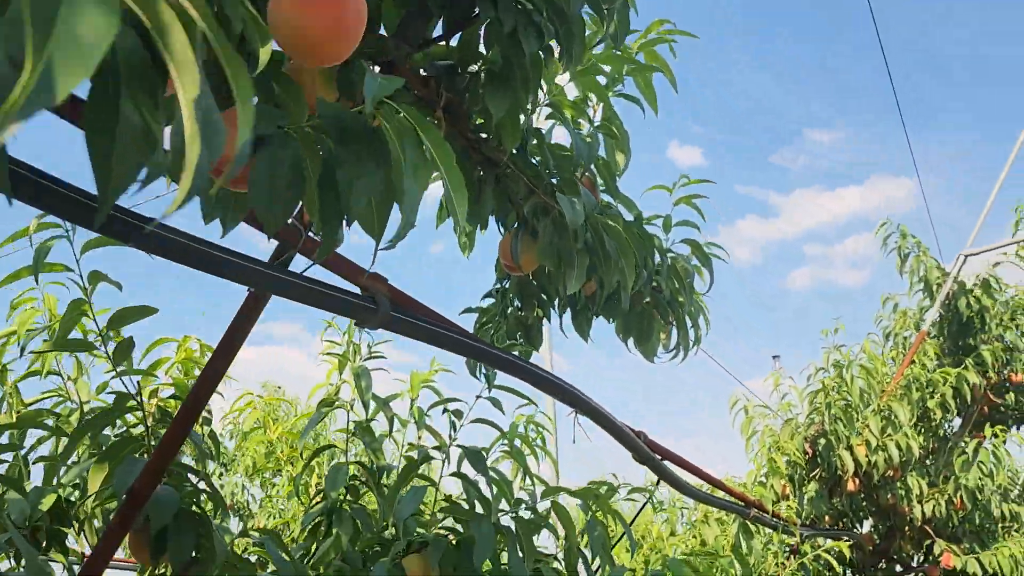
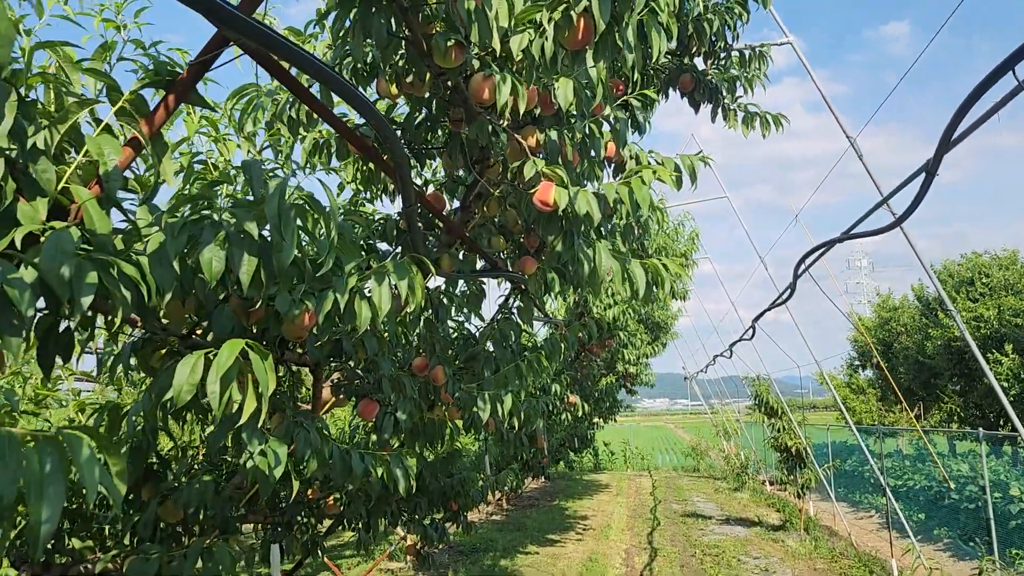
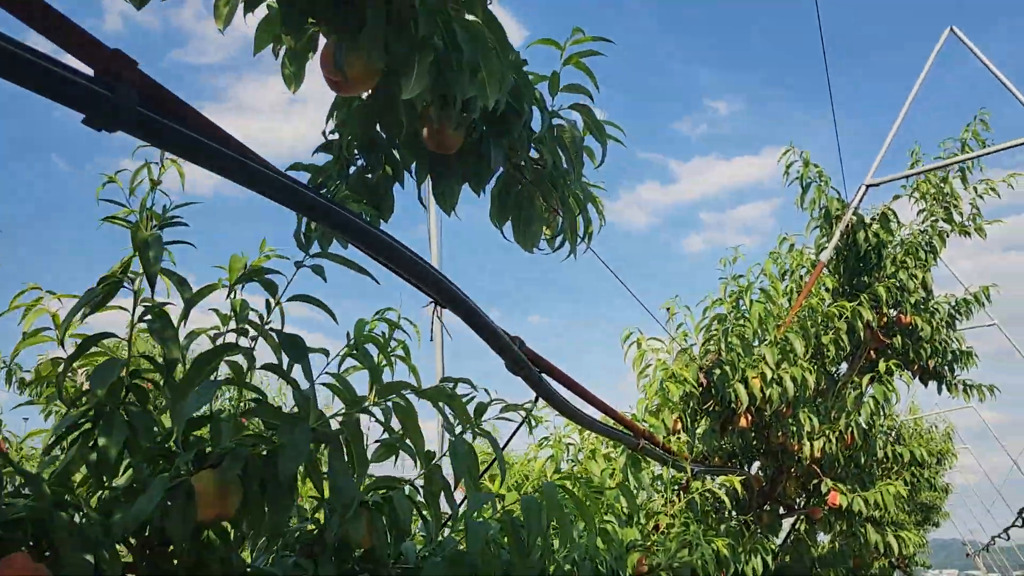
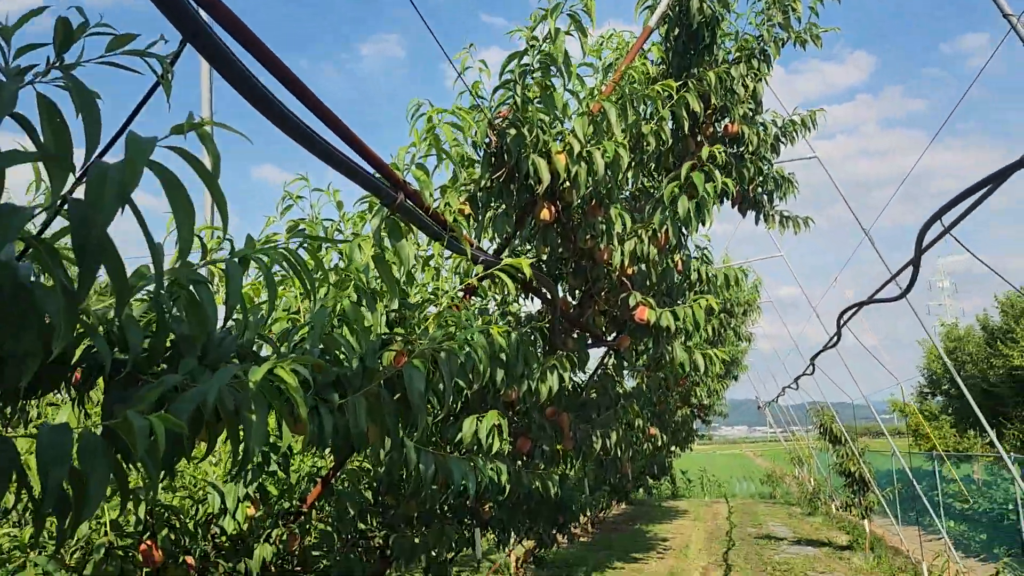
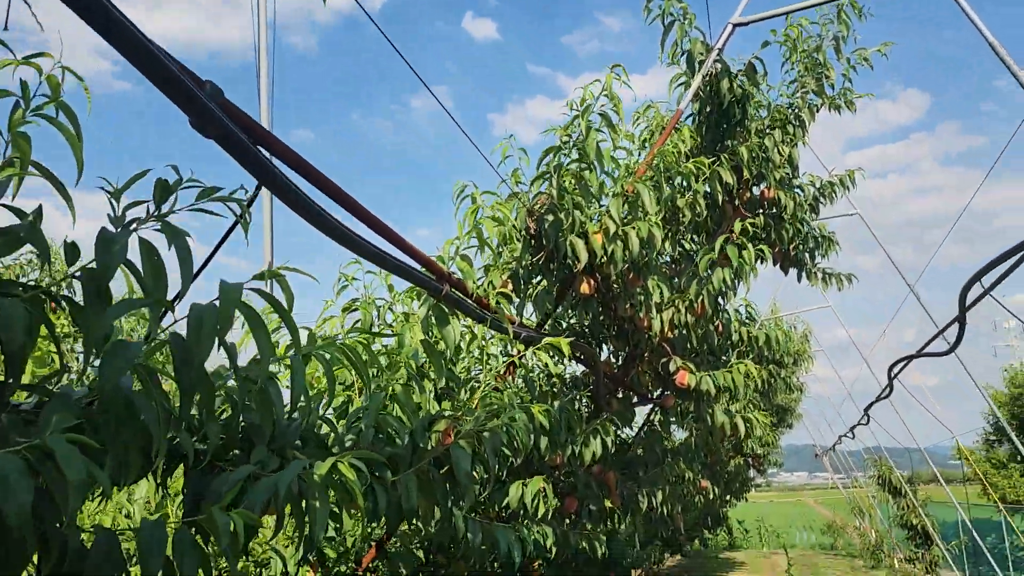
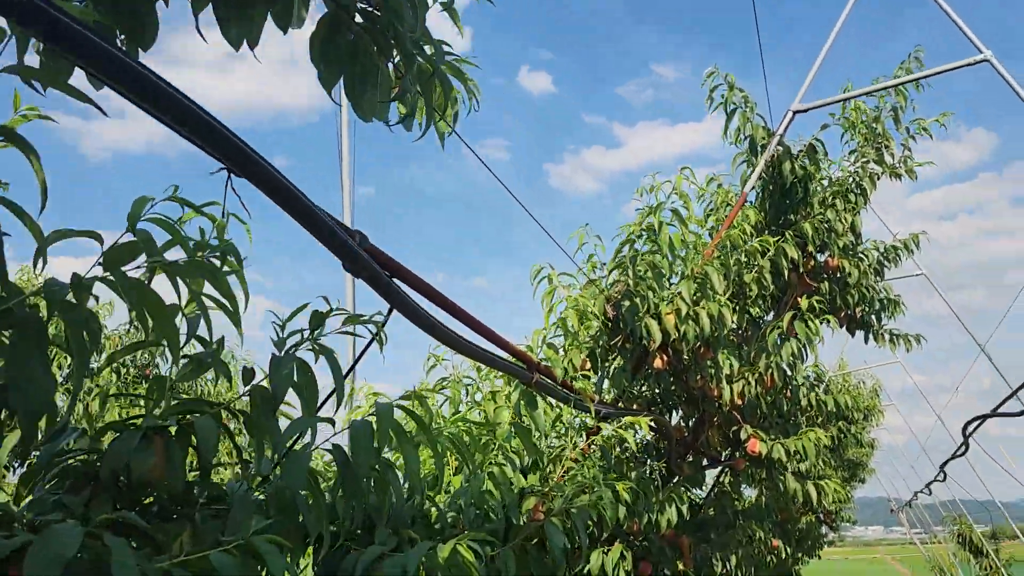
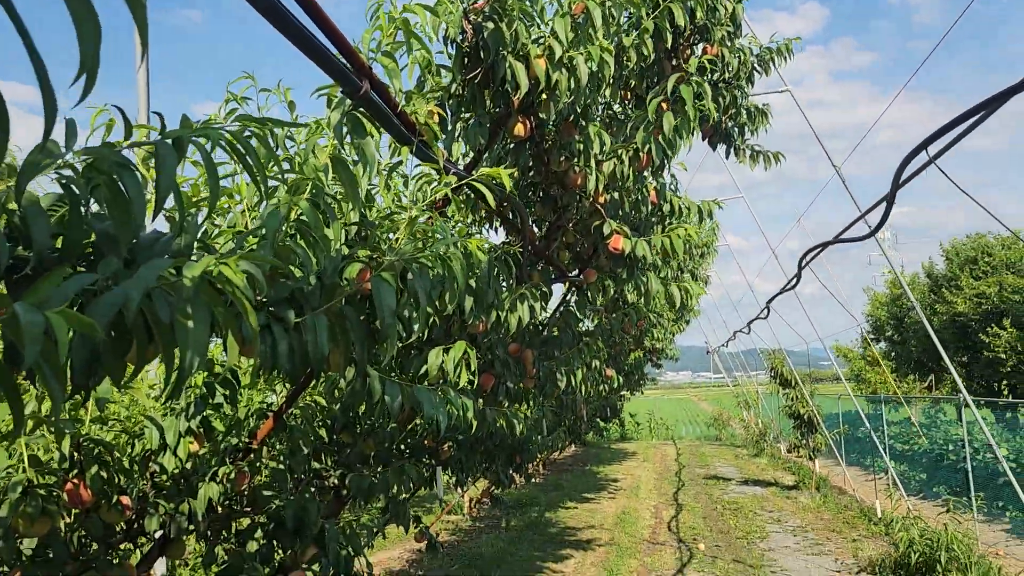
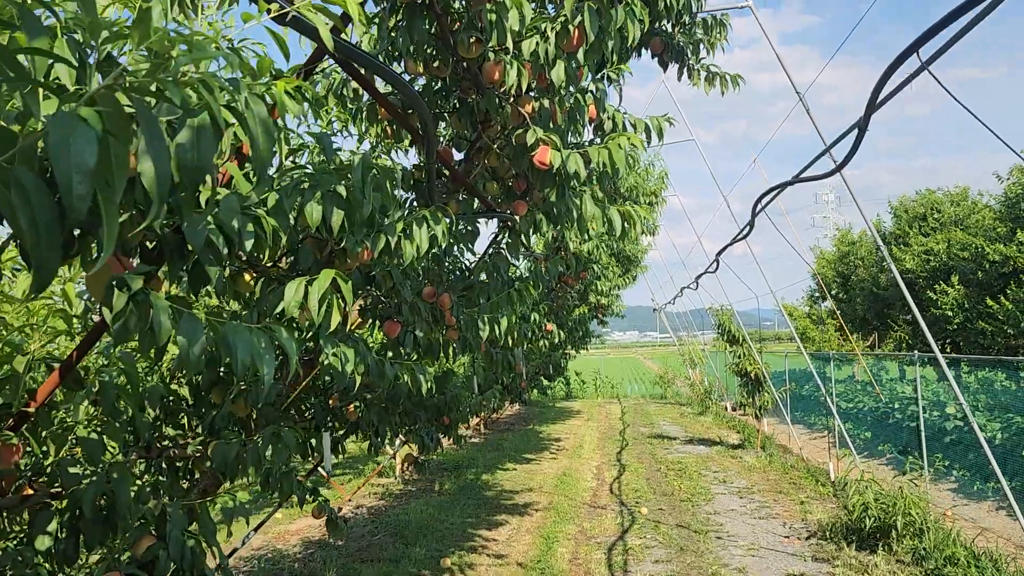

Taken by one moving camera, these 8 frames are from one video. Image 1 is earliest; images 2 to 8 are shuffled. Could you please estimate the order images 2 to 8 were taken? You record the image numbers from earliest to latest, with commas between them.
3, 6, 5, 4, 7, 8, 2
